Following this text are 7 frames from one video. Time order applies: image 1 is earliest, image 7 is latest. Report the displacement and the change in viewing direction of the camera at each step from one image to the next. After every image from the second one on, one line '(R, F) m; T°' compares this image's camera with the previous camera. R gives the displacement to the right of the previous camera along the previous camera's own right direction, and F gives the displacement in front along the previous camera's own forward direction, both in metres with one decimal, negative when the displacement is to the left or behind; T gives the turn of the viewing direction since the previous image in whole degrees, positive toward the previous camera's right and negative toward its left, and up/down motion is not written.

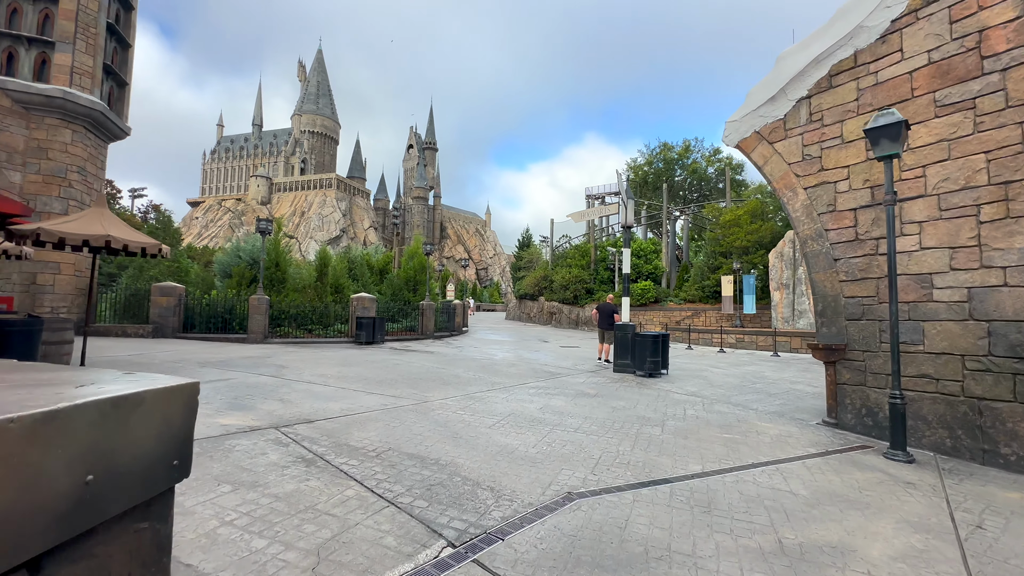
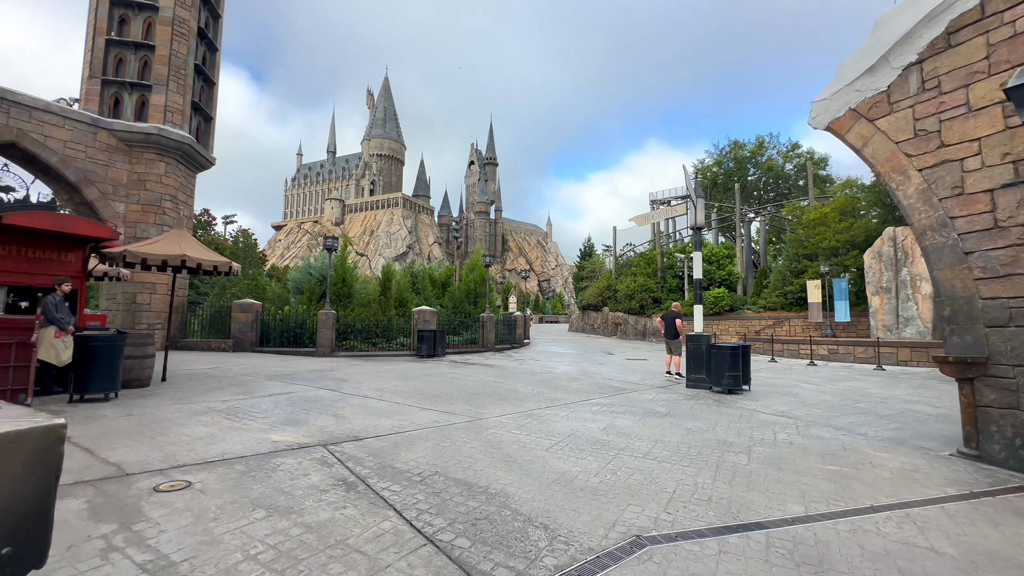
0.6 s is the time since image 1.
(+0.1, +0.4) m; -8°
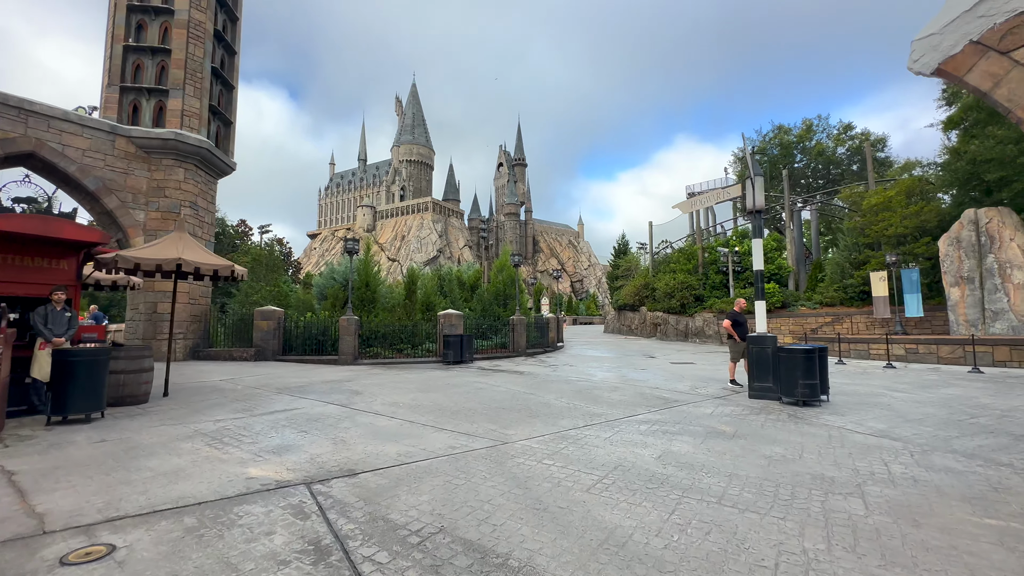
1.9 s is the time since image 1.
(+0.1, +1.0) m; -4°
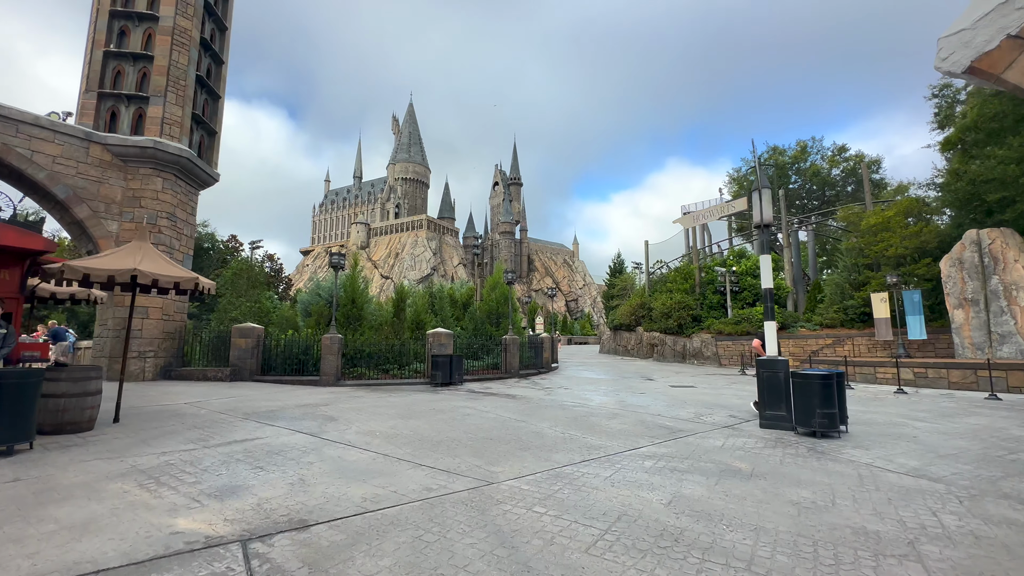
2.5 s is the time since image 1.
(+0.1, +0.6) m; +1°
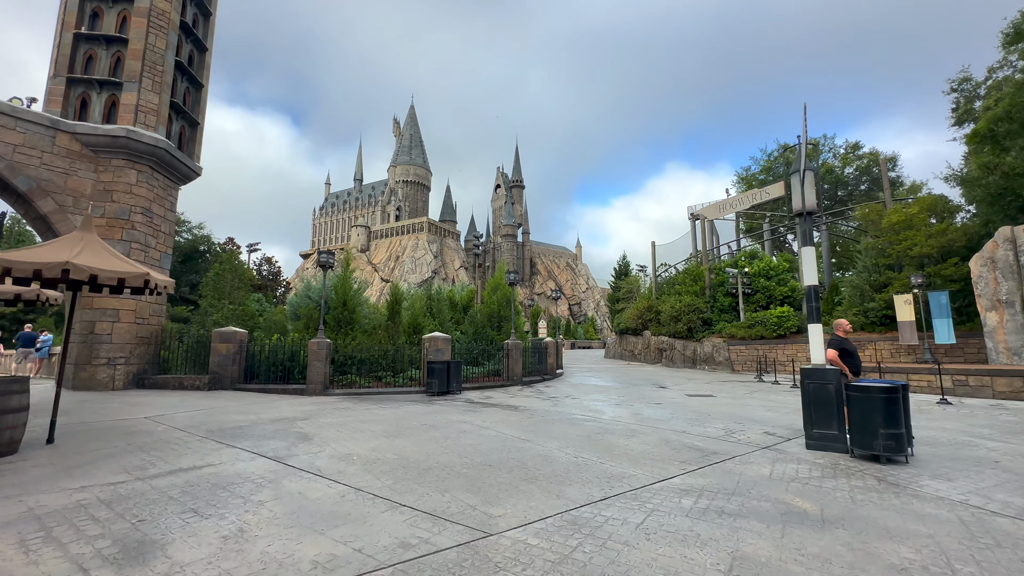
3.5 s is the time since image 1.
(0.0, +1.0) m; 0°
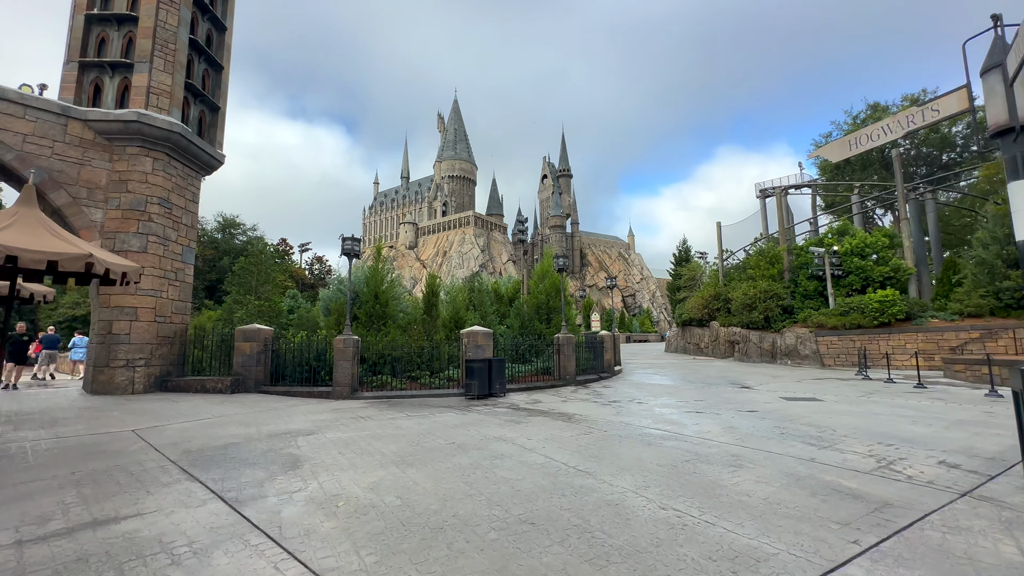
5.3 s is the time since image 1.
(0.0, +1.8) m; -6°
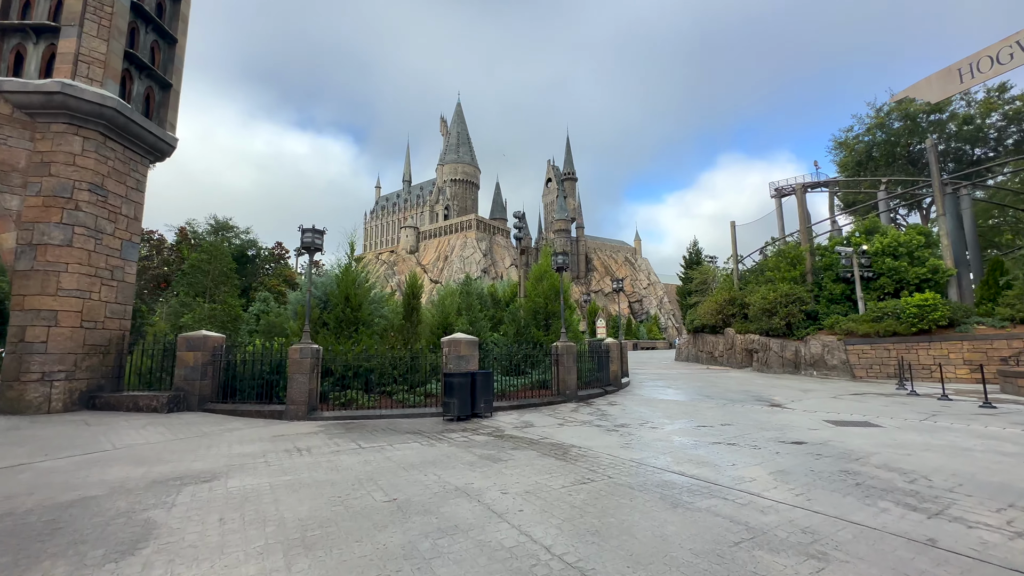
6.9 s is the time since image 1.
(+0.4, +1.6) m; -1°
